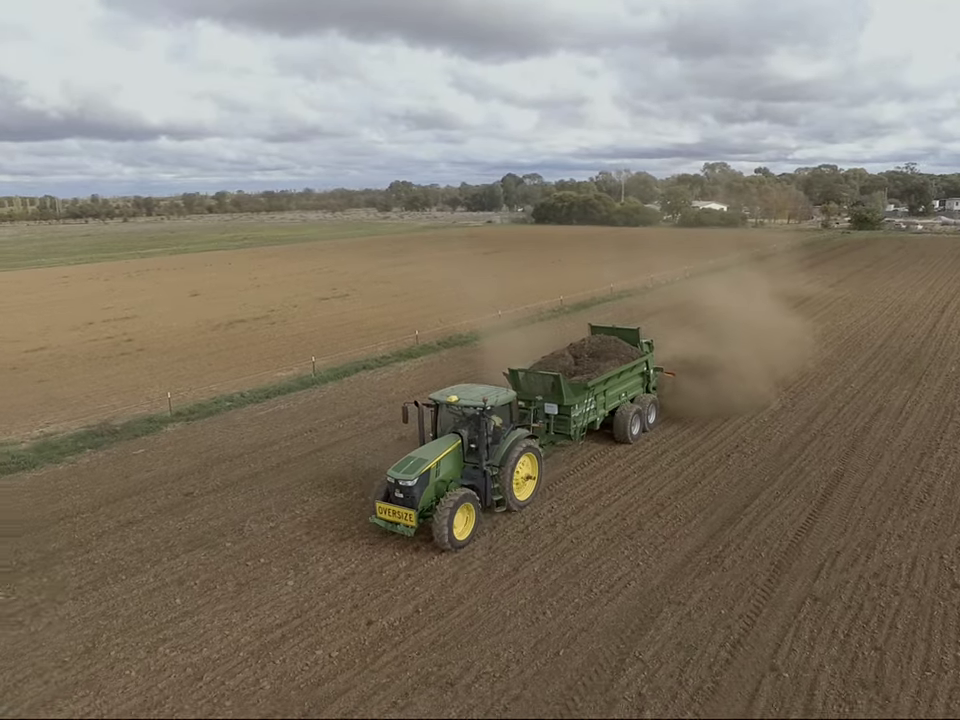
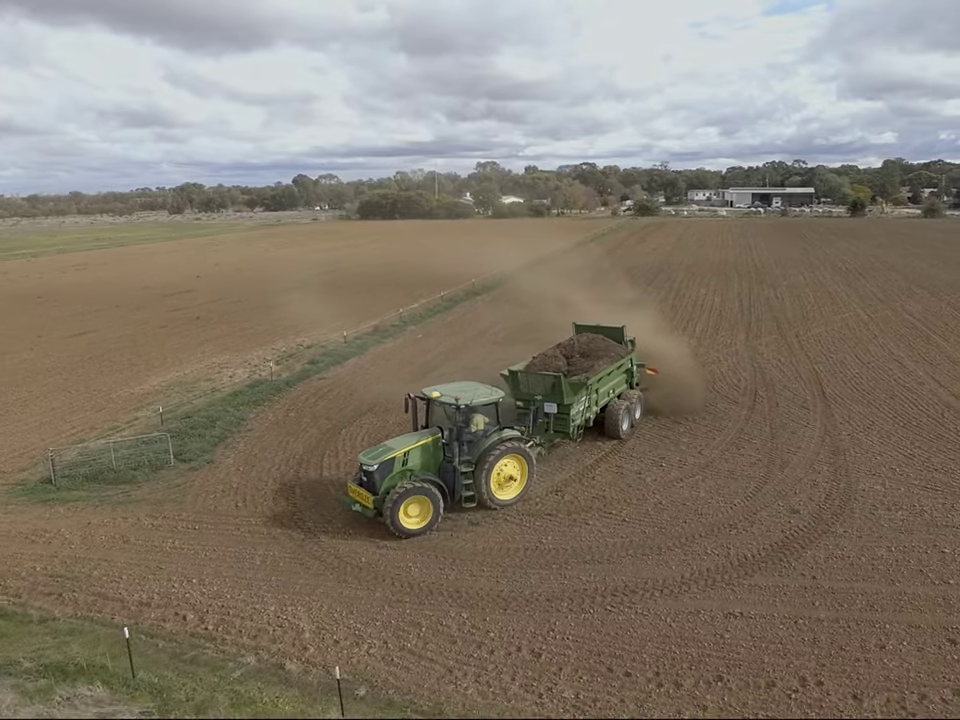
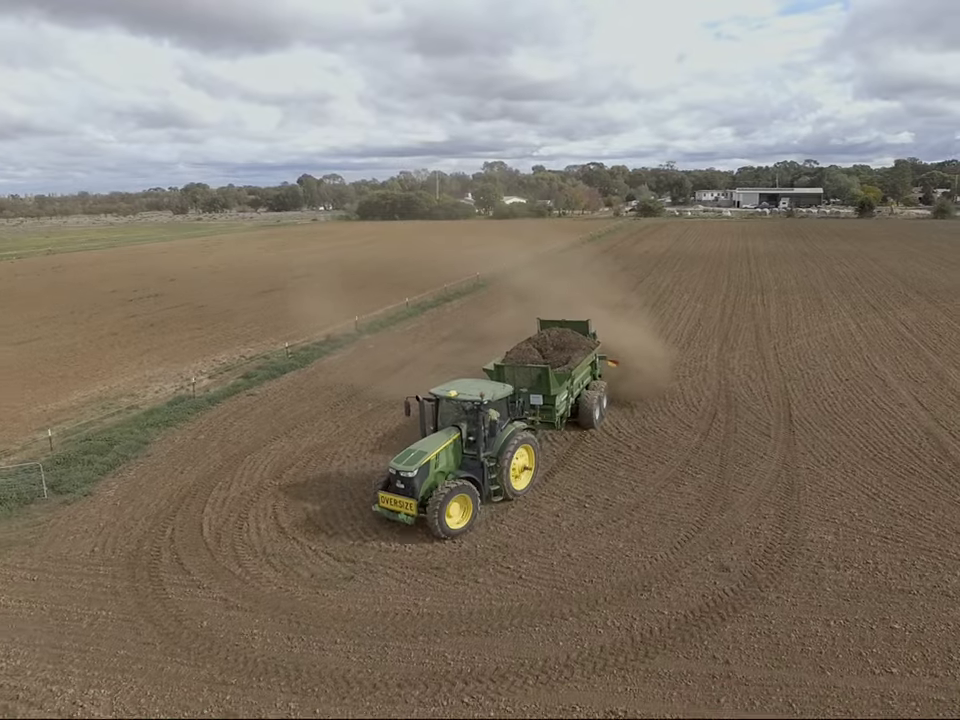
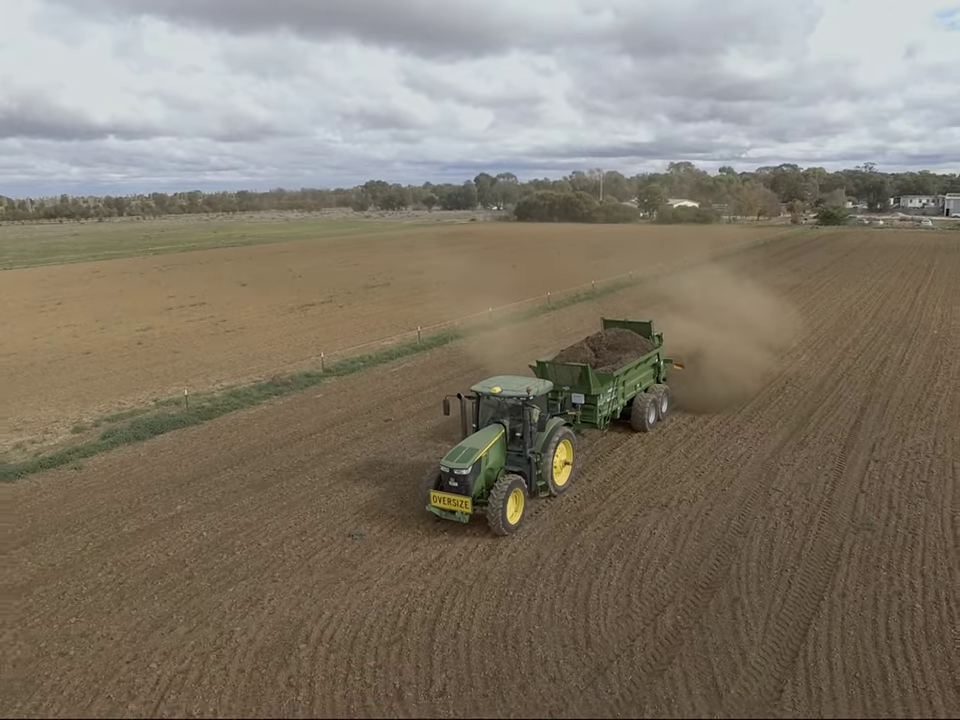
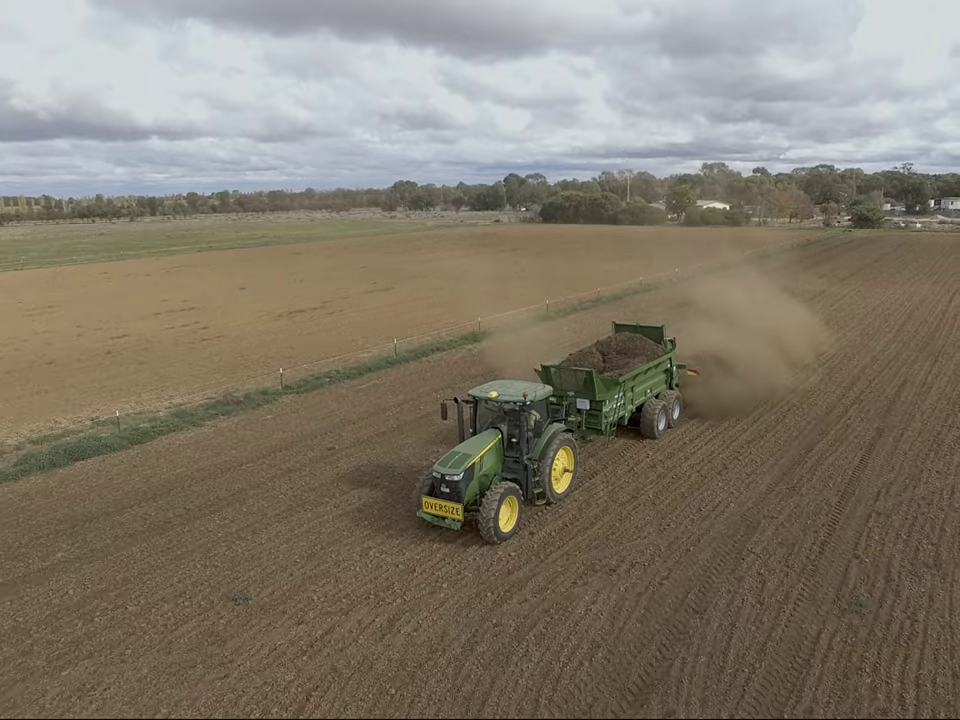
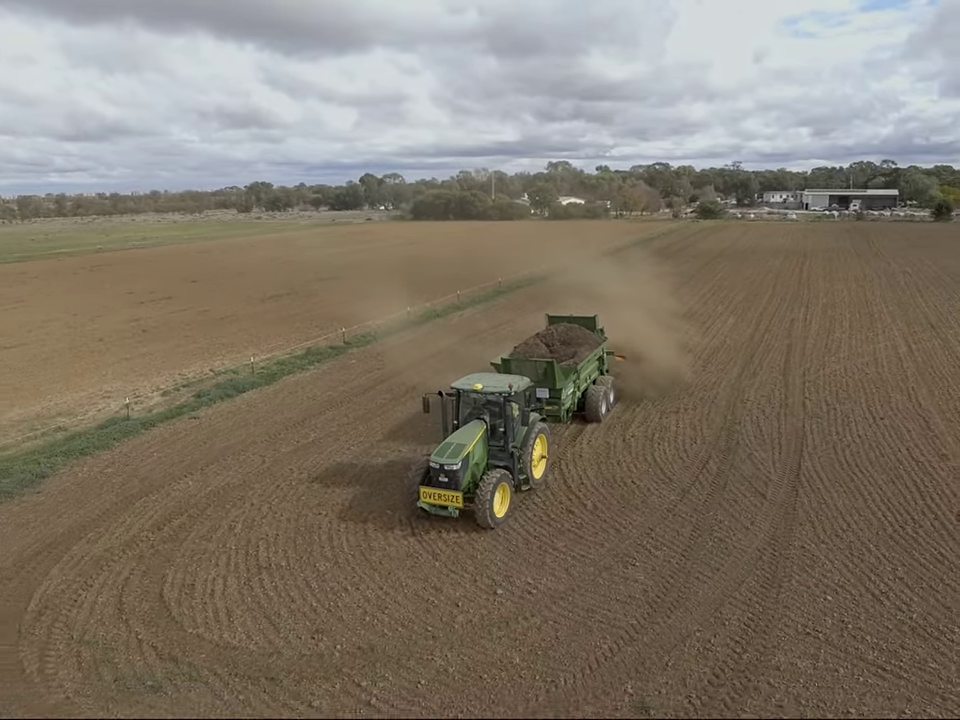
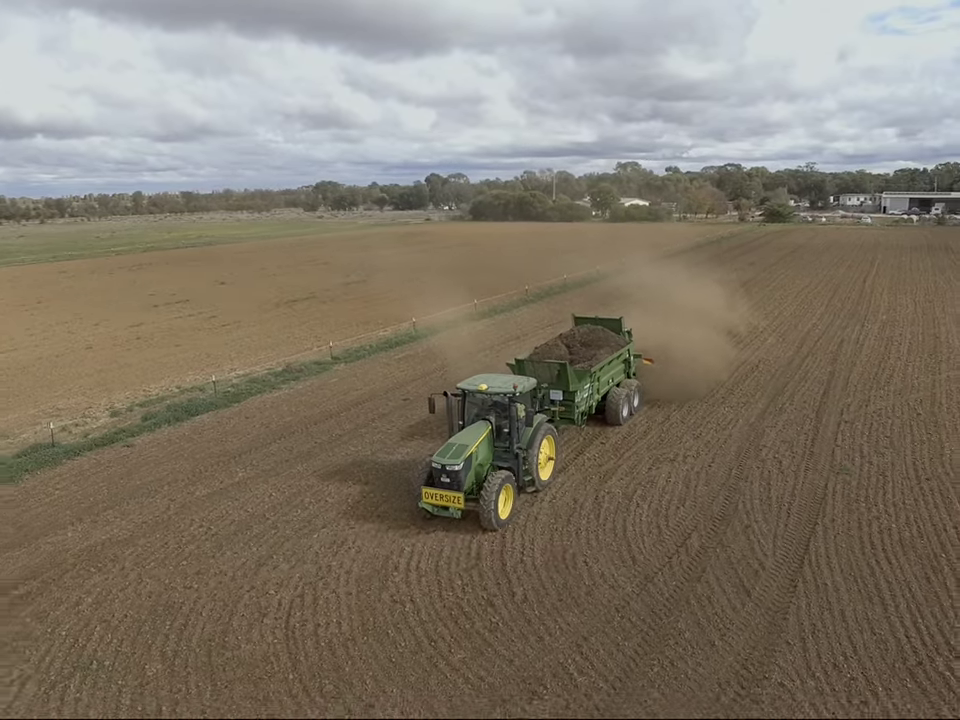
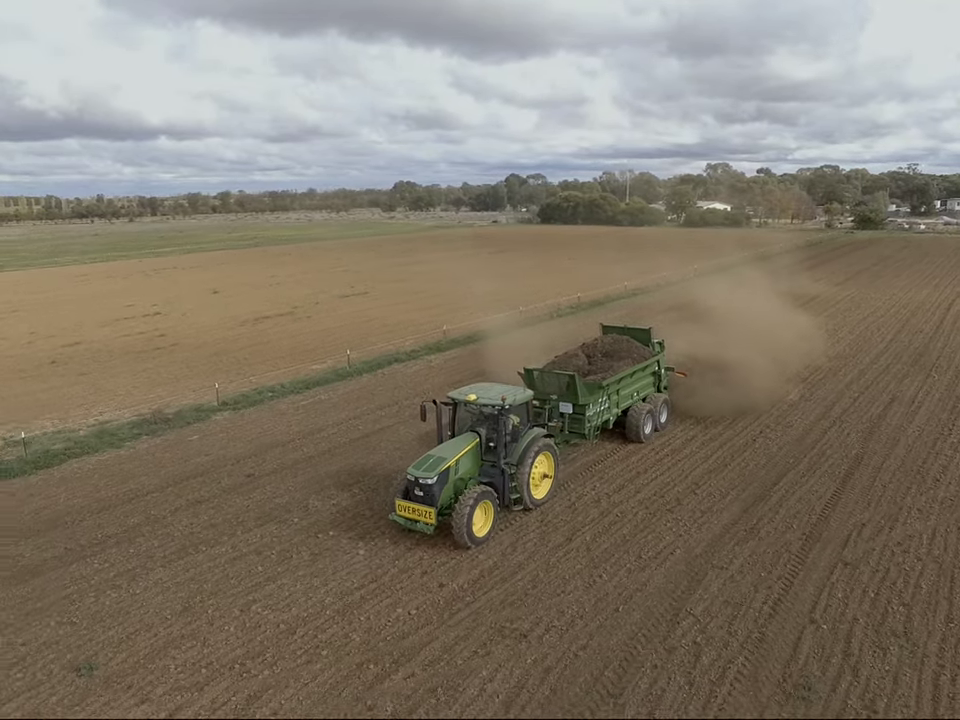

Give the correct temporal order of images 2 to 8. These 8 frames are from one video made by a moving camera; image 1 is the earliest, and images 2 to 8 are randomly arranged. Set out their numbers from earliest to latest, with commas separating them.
8, 5, 4, 7, 6, 3, 2
